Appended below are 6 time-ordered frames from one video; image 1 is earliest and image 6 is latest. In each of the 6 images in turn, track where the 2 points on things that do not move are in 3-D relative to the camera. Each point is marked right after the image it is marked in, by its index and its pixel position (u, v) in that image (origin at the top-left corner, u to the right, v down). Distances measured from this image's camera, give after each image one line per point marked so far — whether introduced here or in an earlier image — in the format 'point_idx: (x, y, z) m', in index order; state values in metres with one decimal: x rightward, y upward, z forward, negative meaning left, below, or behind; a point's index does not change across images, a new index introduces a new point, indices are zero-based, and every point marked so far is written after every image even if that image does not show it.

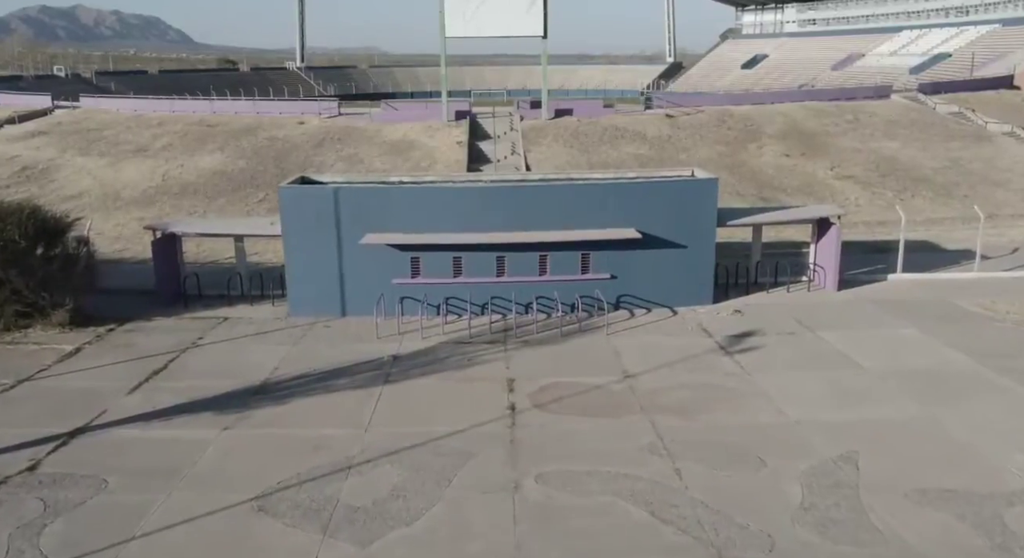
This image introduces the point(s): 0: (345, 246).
0: (-4.1, +0.8, +18.8) m
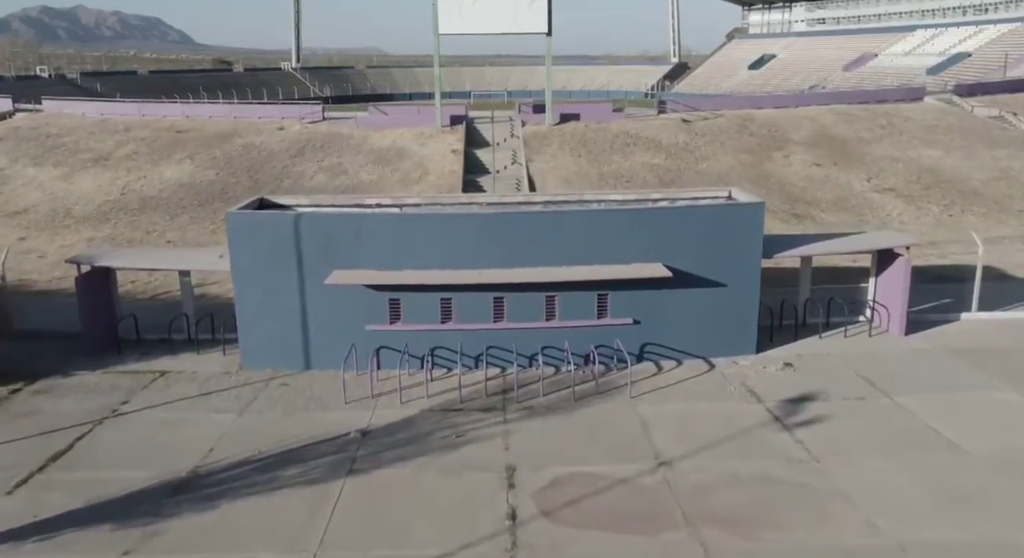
0: (-4.1, -0.1, +15.3) m
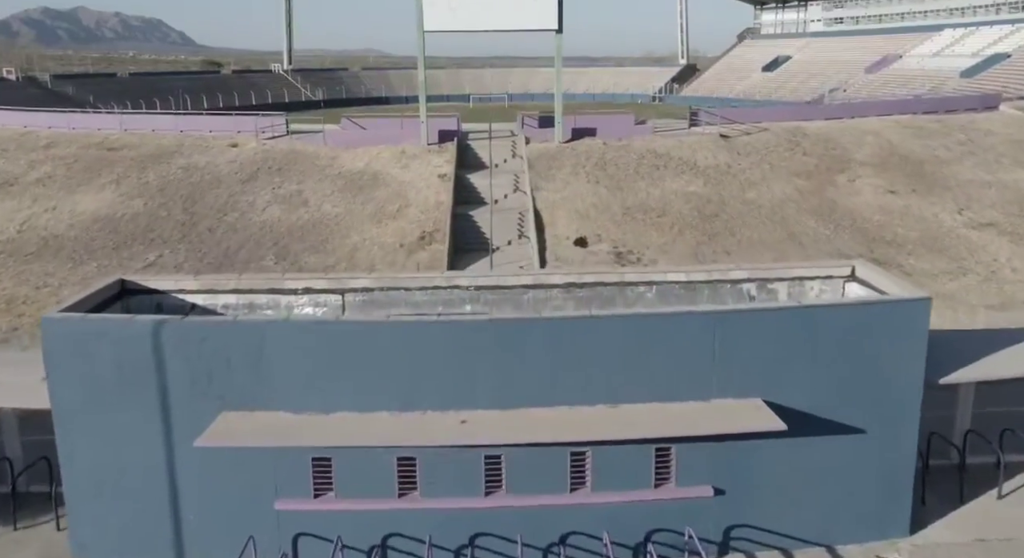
0: (-4.1, -1.9, +9.3) m
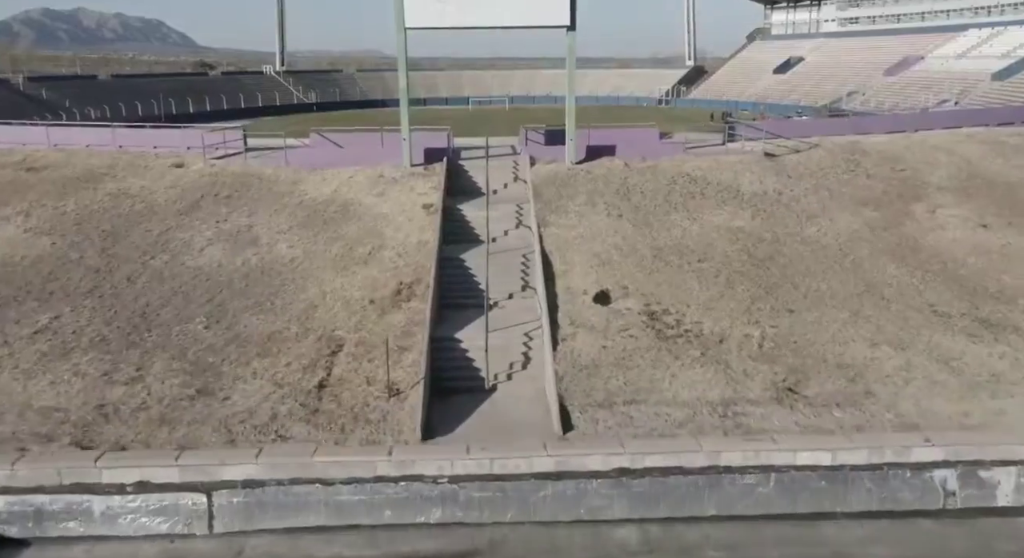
0: (-4.0, -3.4, +4.3) m
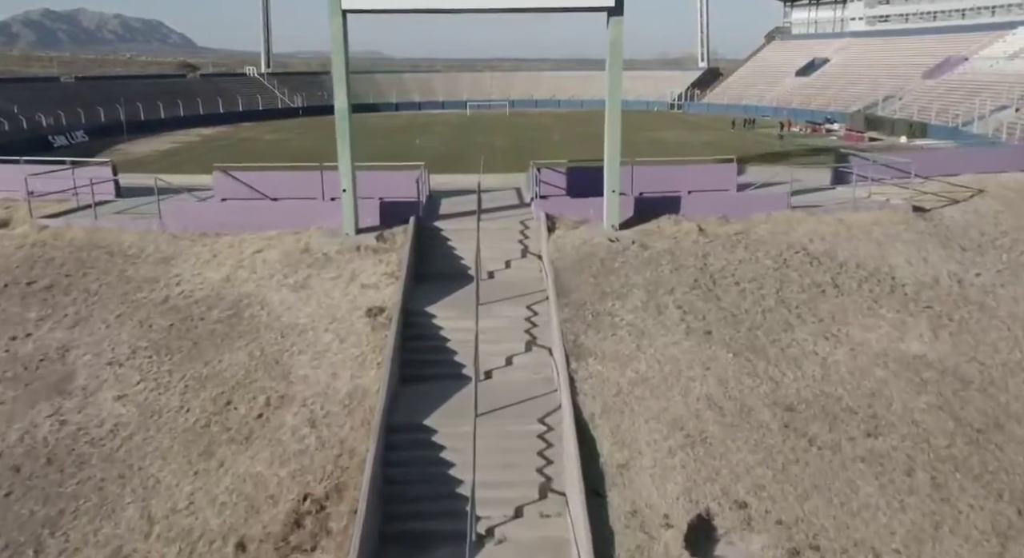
0: (-3.9, -5.8, -4.4) m
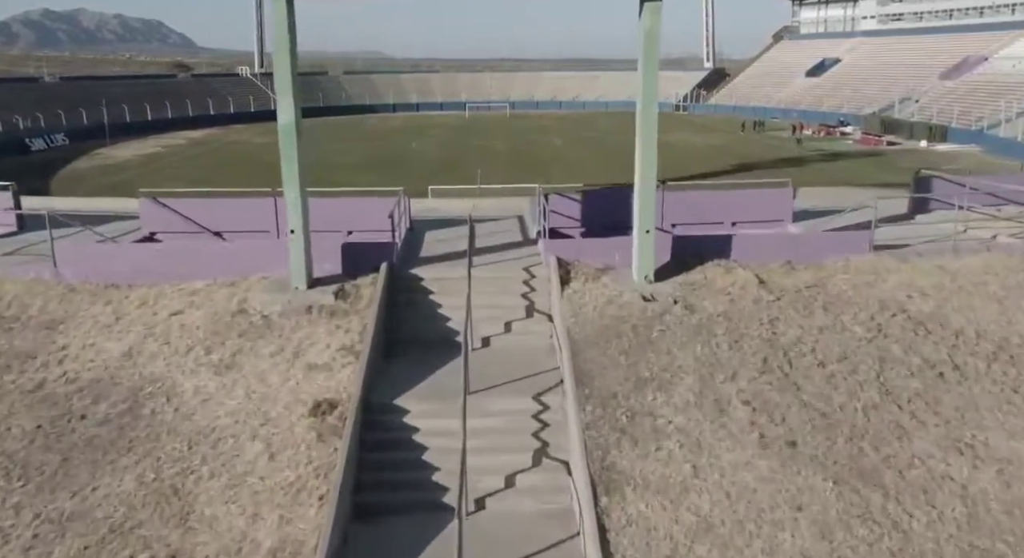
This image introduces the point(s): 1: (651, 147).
0: (-3.9, -6.8, -7.9) m
1: (+2.0, +1.8, +10.9) m
